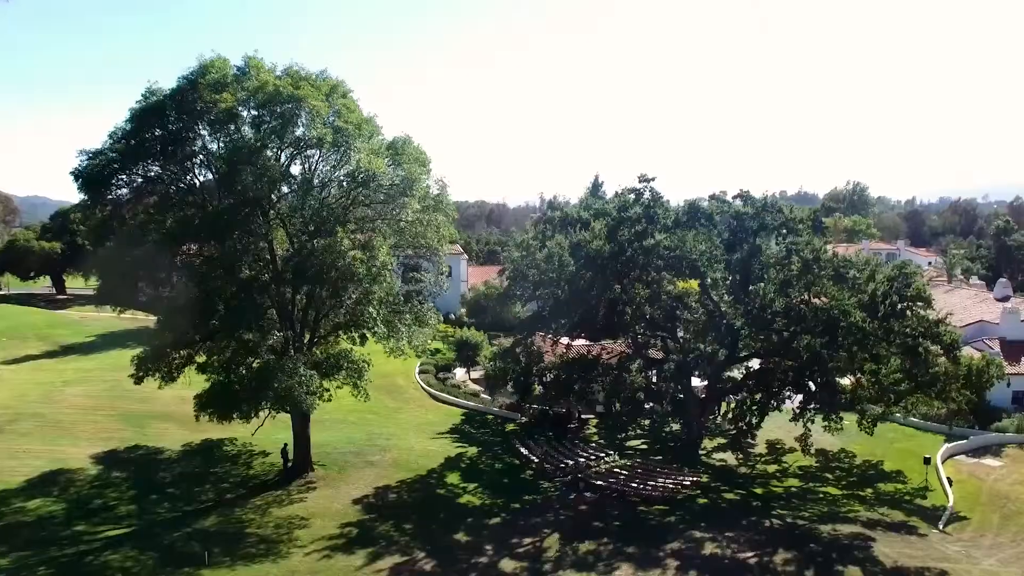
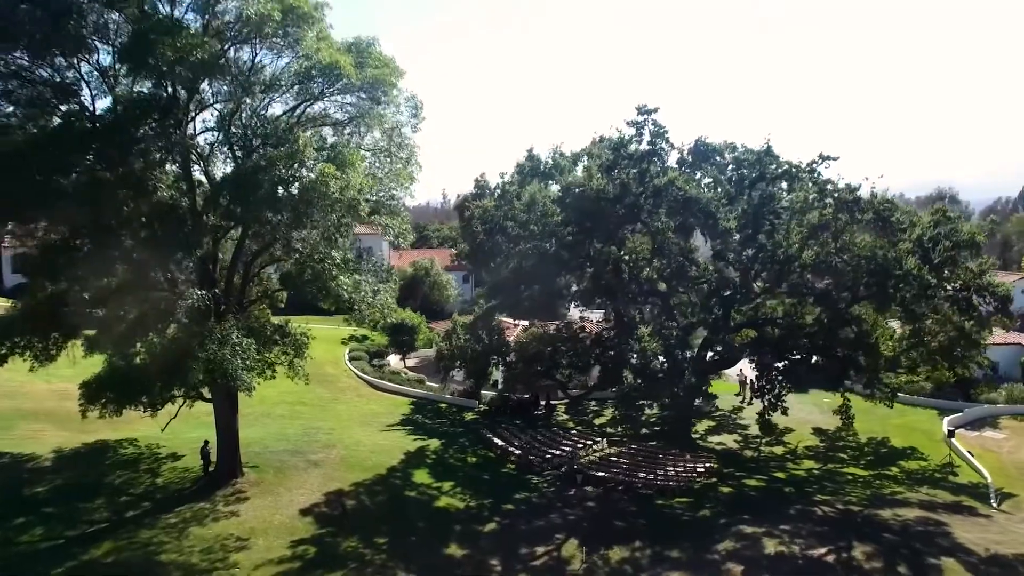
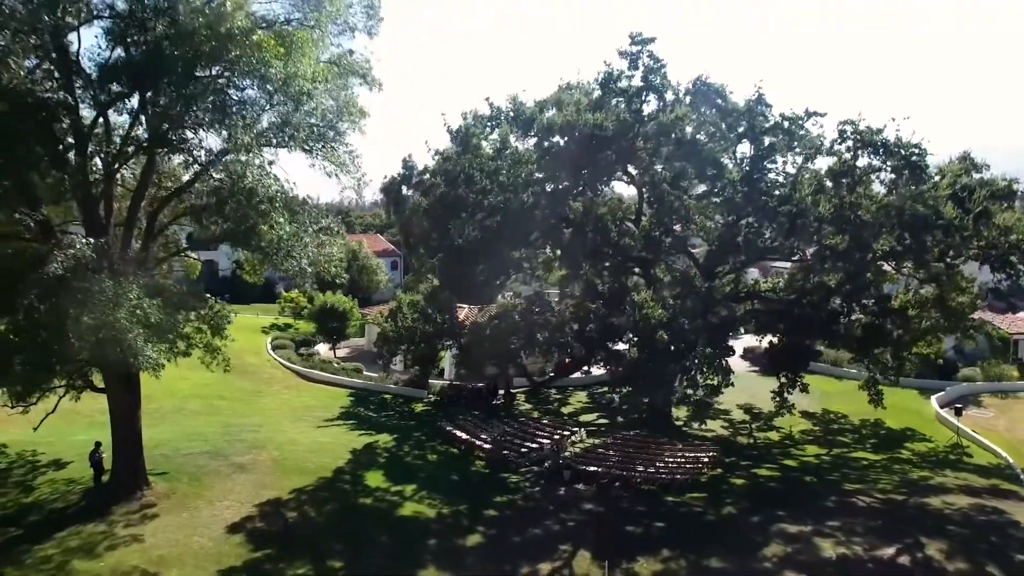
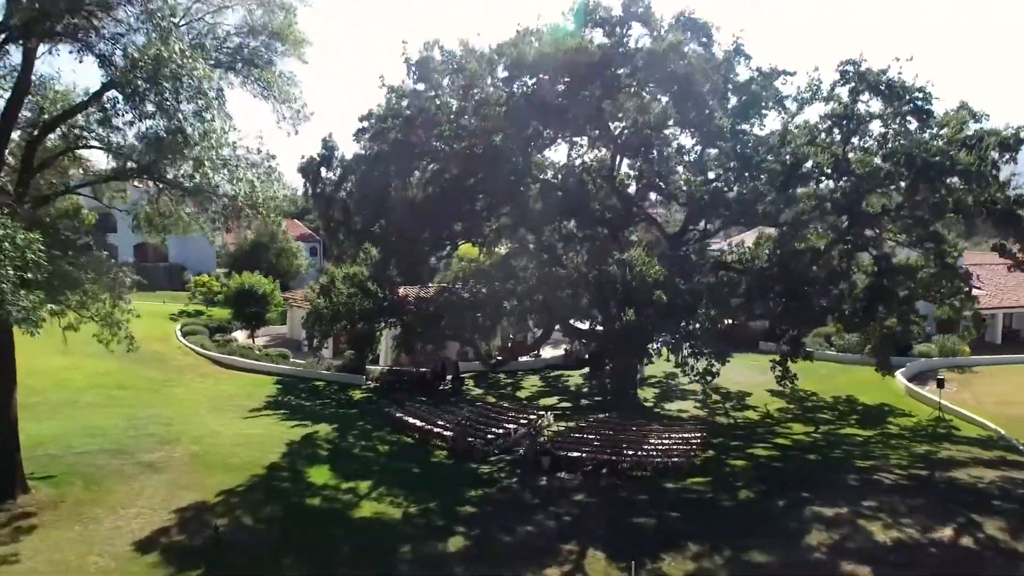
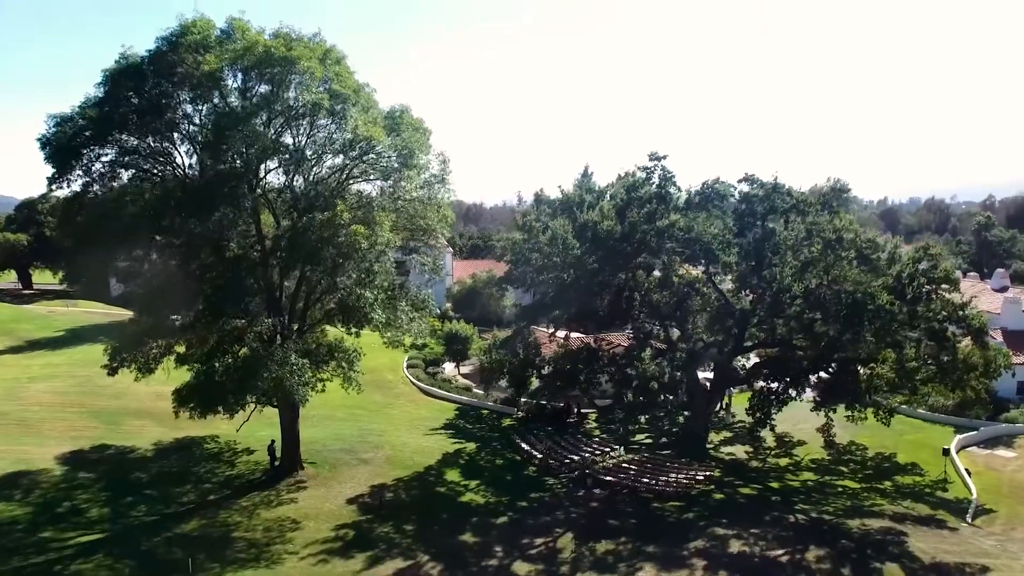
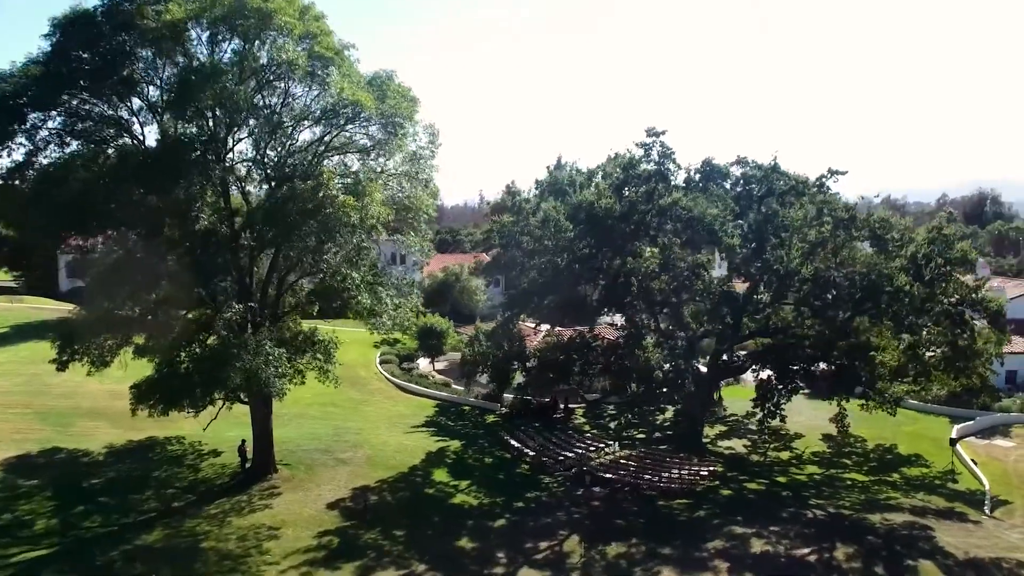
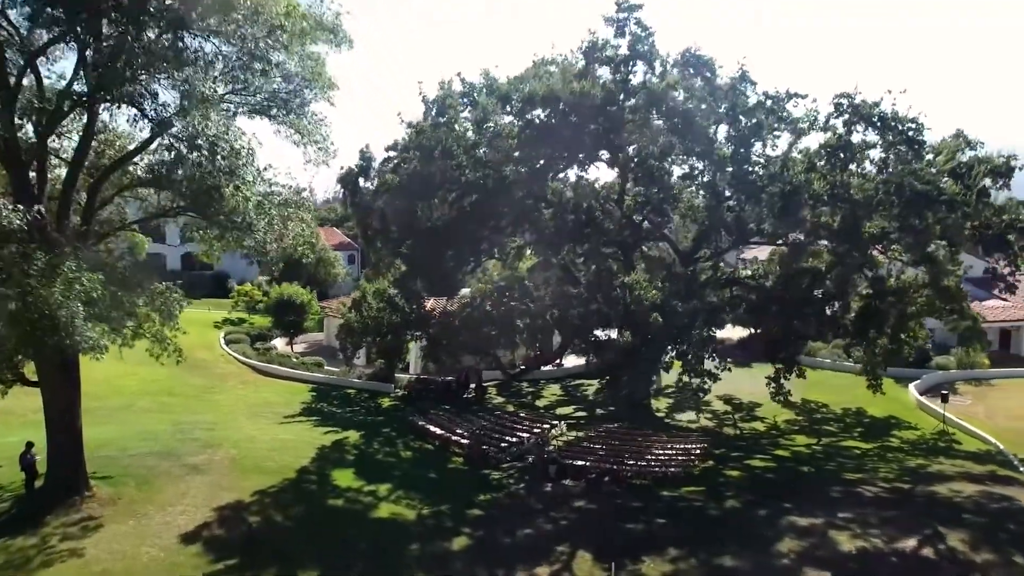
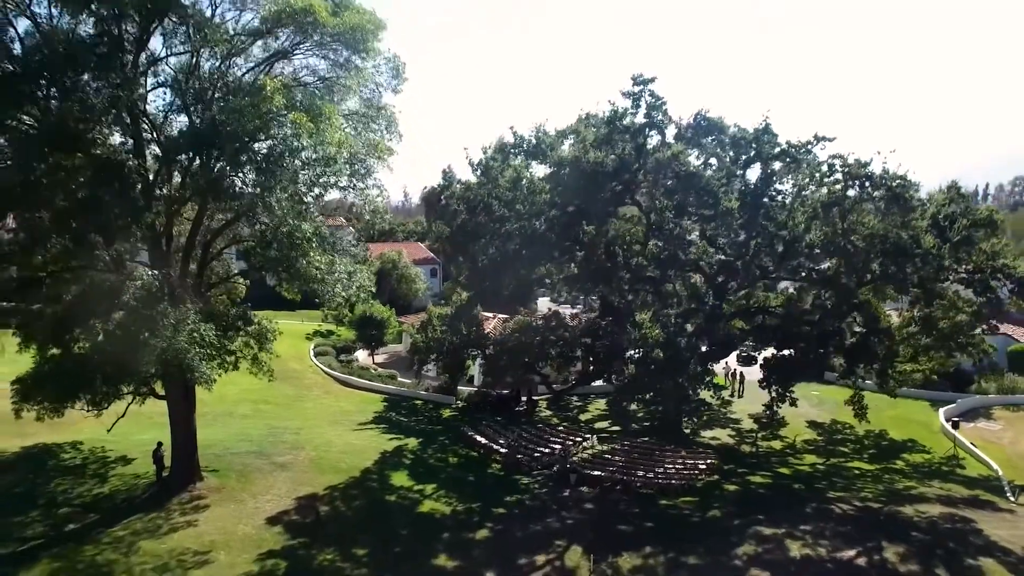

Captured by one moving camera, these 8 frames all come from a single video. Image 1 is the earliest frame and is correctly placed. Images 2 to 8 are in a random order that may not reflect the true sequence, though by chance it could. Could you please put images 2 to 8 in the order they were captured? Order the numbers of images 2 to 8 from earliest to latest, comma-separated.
5, 6, 2, 8, 3, 7, 4
